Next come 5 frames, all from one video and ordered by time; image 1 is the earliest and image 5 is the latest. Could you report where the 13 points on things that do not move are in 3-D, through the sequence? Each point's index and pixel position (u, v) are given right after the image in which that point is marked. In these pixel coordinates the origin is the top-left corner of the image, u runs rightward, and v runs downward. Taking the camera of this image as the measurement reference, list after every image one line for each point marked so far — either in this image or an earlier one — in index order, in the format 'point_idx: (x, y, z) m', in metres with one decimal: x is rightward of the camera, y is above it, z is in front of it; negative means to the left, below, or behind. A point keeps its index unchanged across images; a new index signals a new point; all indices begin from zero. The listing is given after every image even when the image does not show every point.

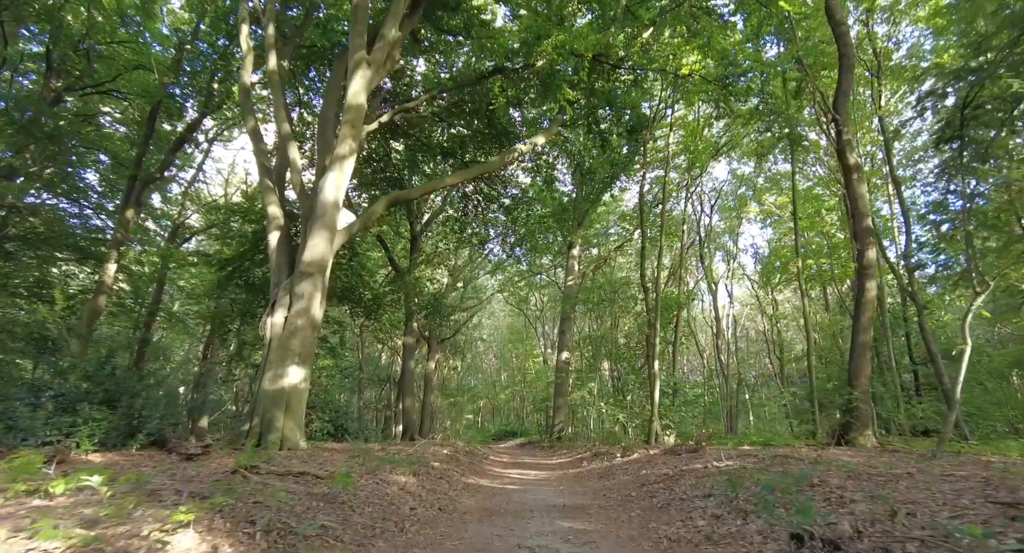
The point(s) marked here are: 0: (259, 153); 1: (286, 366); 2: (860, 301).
0: (-4.6, +2.2, +11.2) m
1: (-3.5, -1.4, +9.5) m
2: (+6.0, -0.4, +10.5) m
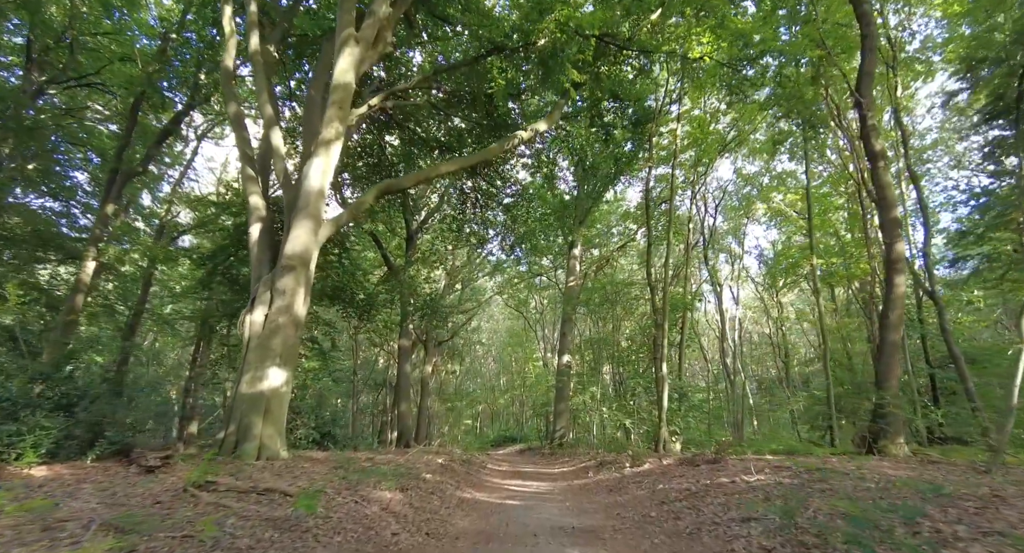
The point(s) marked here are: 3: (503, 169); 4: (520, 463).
0: (-4.6, +2.3, +10.5) m
1: (-3.5, -1.3, +8.7) m
2: (+6.0, -0.3, +9.7) m
3: (-0.2, +3.2, +18.8) m
4: (+0.2, -5.9, +19.4) m
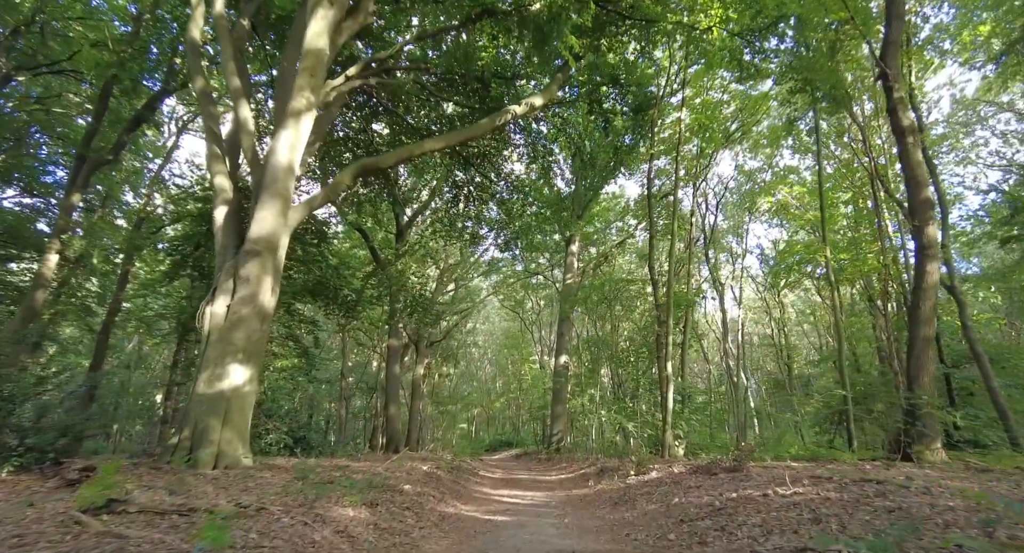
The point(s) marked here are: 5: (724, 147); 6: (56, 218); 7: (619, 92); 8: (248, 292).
0: (-4.8, +2.5, +9.6) m
1: (-3.6, -1.1, +7.8) m
2: (+5.9, -0.1, +8.8) m
3: (-0.4, +3.4, +17.9) m
4: (+0.1, -5.8, +18.4) m
5: (+6.7, +4.1, +19.4) m
6: (-10.1, +1.3, +13.7) m
7: (+2.8, +4.9, +16.4) m
8: (-3.4, -0.2, +8.1) m
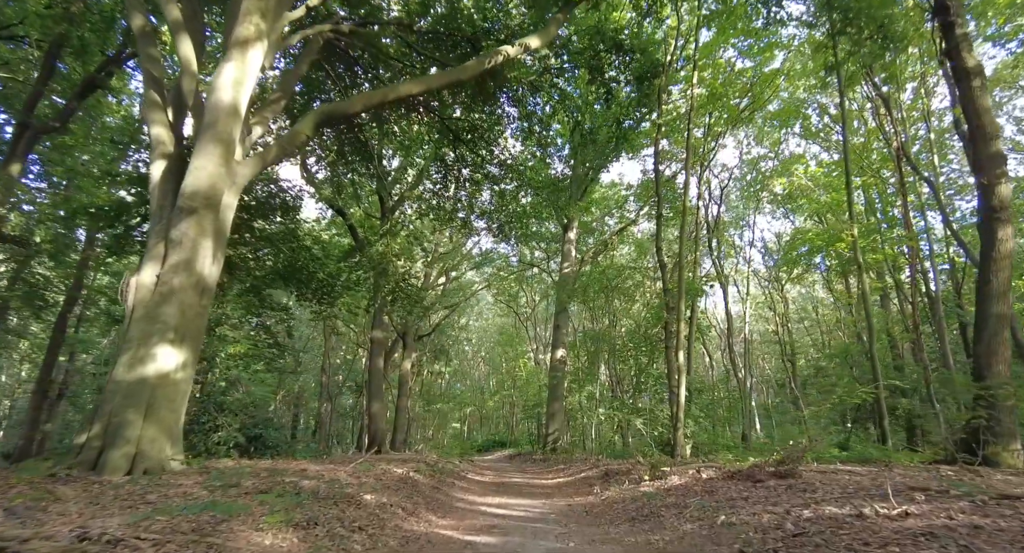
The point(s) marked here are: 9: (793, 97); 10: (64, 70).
0: (-4.9, +2.9, +8.1) m
1: (-3.7, -0.7, +6.4) m
2: (+5.8, +0.2, +7.5) m
3: (-0.6, +3.7, +16.5) m
4: (-0.1, -5.4, +17.0) m
5: (+6.5, +4.4, +18.0) m
6: (-10.3, +1.7, +12.2) m
7: (+2.6, +5.3, +15.0) m
8: (-3.5, +0.2, +6.6) m
9: (+9.1, +5.8, +19.8) m
10: (-10.3, +4.8, +14.1) m
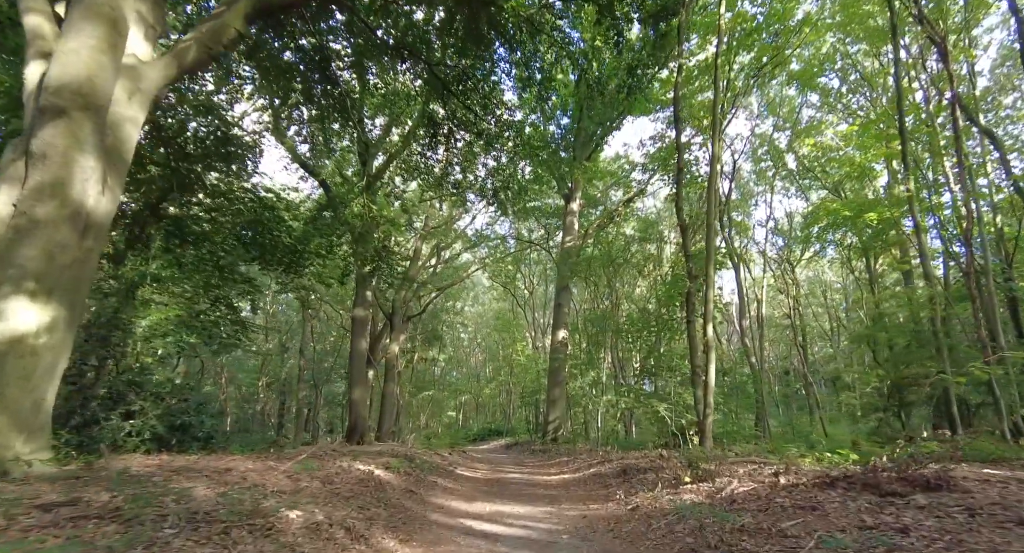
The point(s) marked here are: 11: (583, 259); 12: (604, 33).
0: (-4.9, +3.5, +6.2) m
1: (-3.8, -0.2, +4.5) m
2: (+5.7, +0.8, +5.7) m
3: (-0.7, +4.5, +14.6) m
4: (-0.2, -4.7, +15.3) m
5: (+6.4, +5.2, +16.2) m
6: (-10.3, +2.4, +10.3) m
7: (+2.6, +6.0, +13.1) m
8: (-3.6, +0.8, +4.8) m
9: (+9.0, +6.5, +17.9) m
10: (-10.3, +5.4, +12.2) m
11: (+2.2, +0.6, +18.6) m
12: (+2.1, +5.5, +13.8) m
